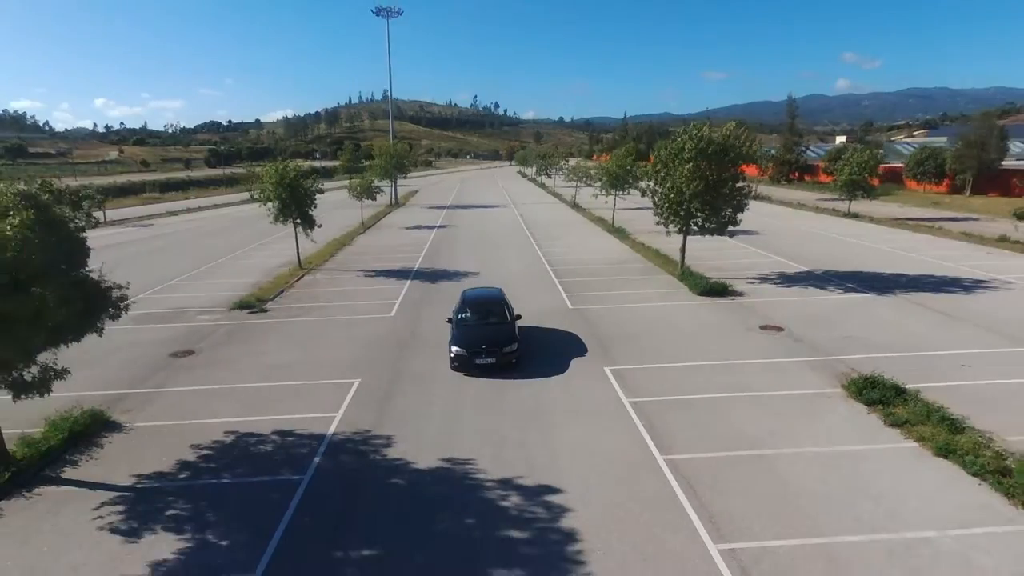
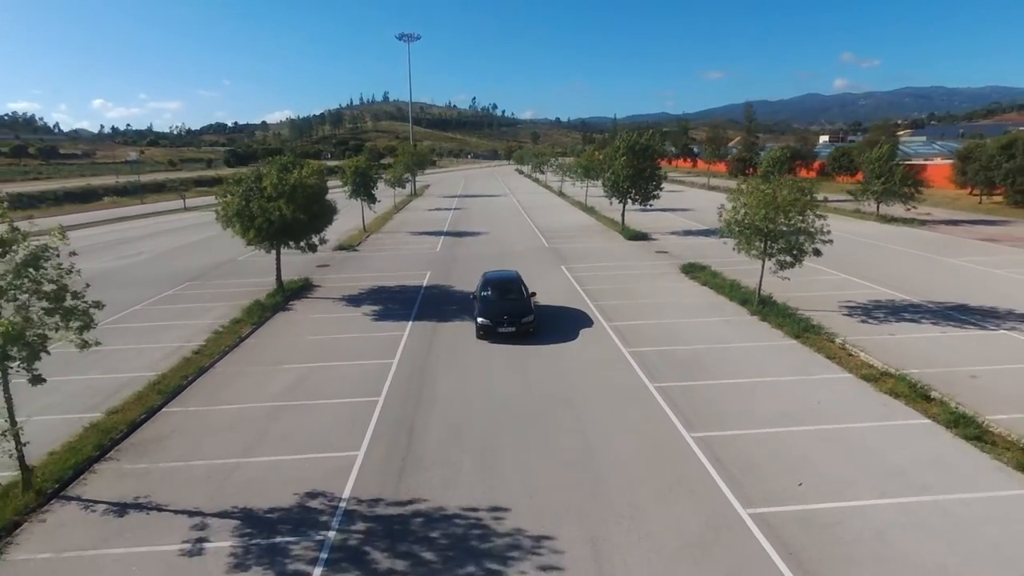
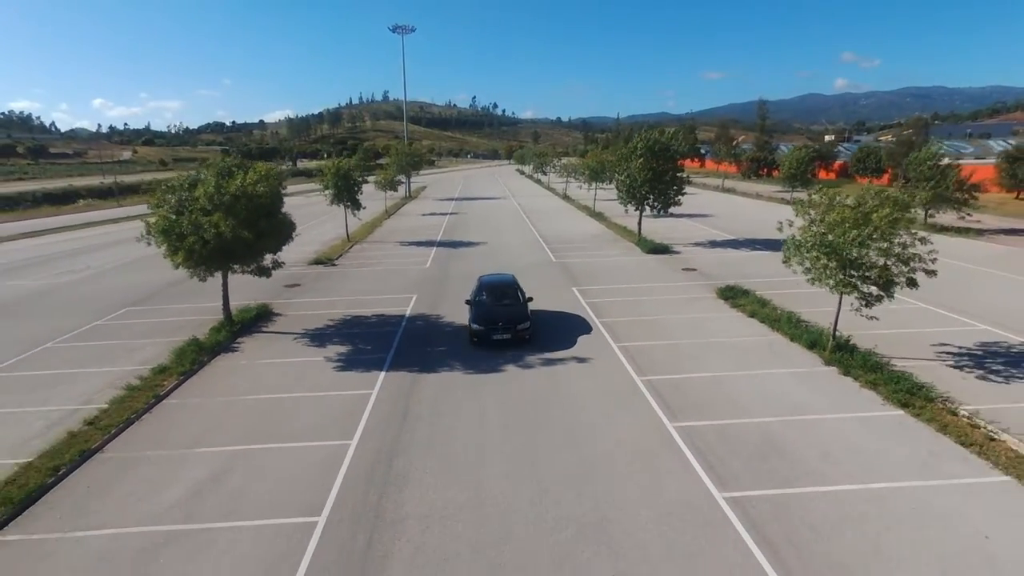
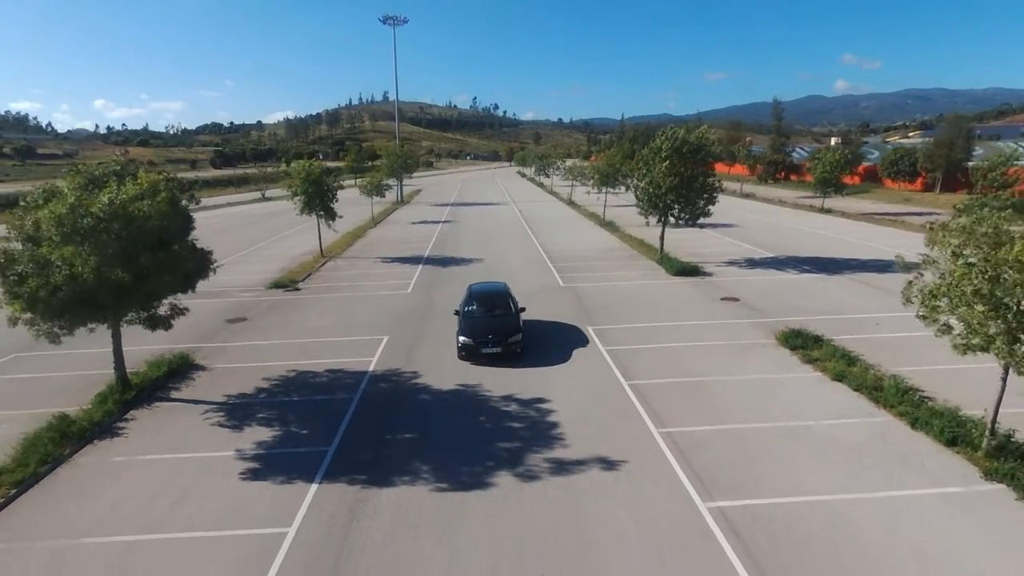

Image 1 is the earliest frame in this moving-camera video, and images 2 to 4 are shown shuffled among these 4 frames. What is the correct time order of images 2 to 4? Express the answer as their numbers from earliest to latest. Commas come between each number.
4, 3, 2
